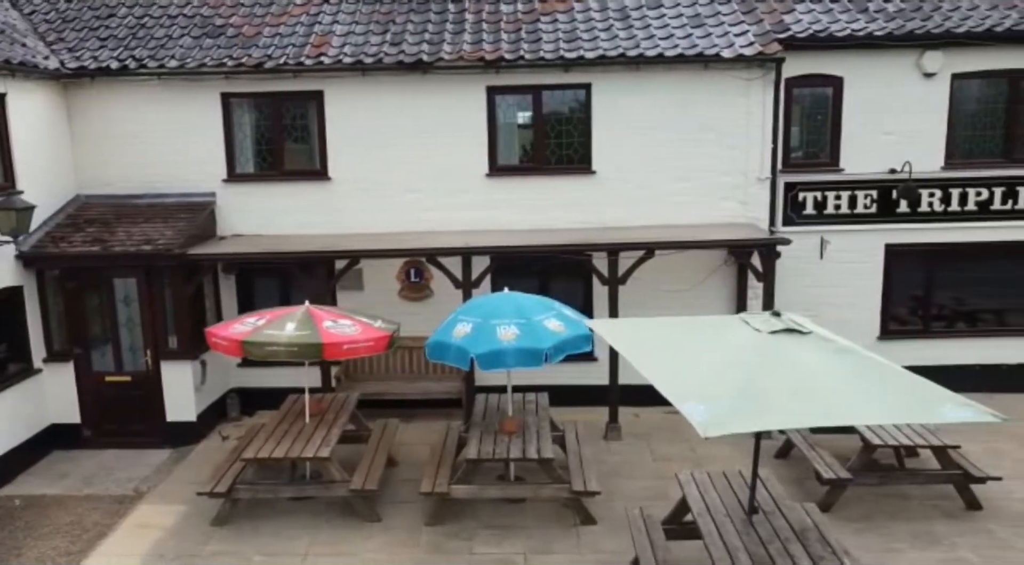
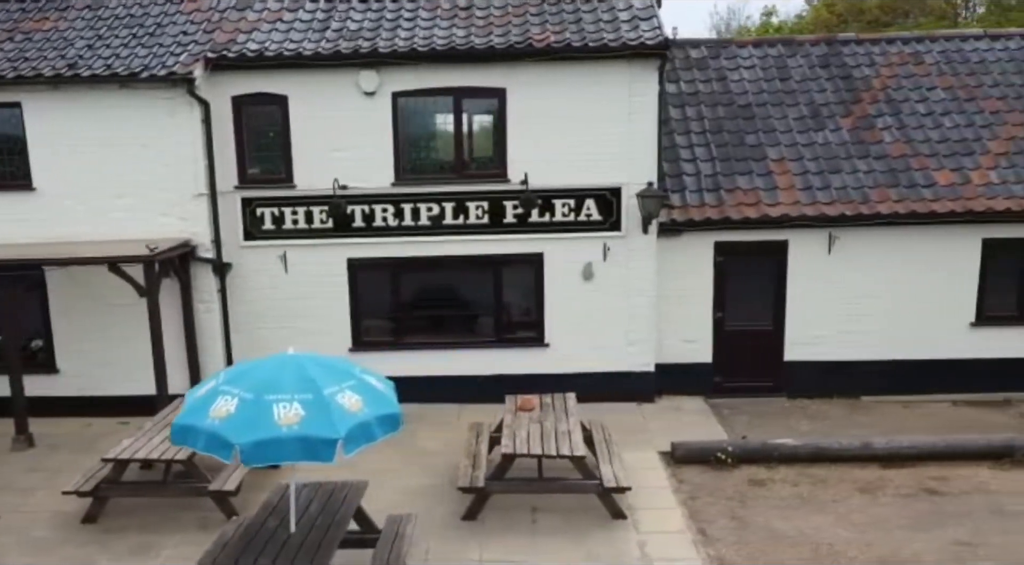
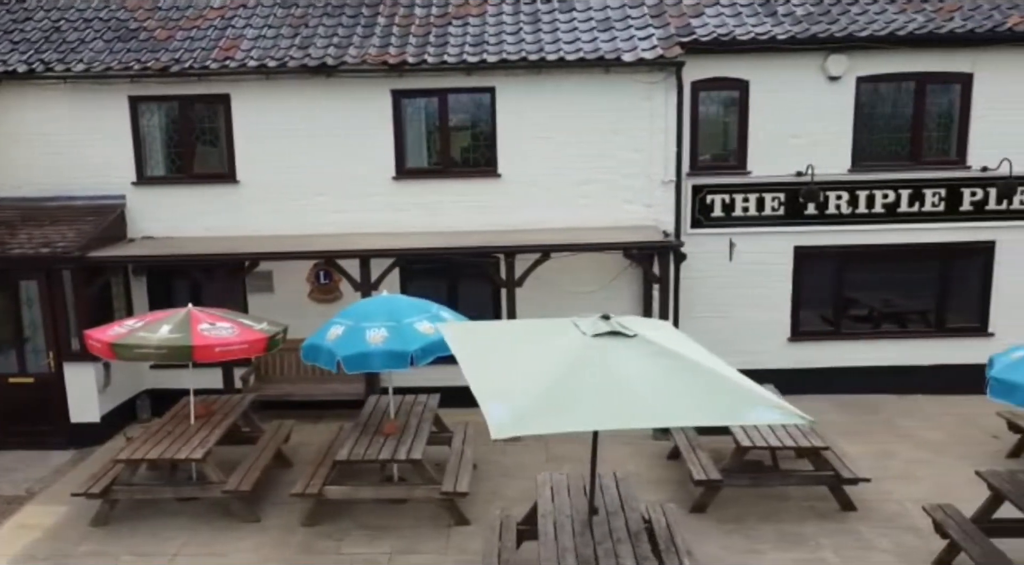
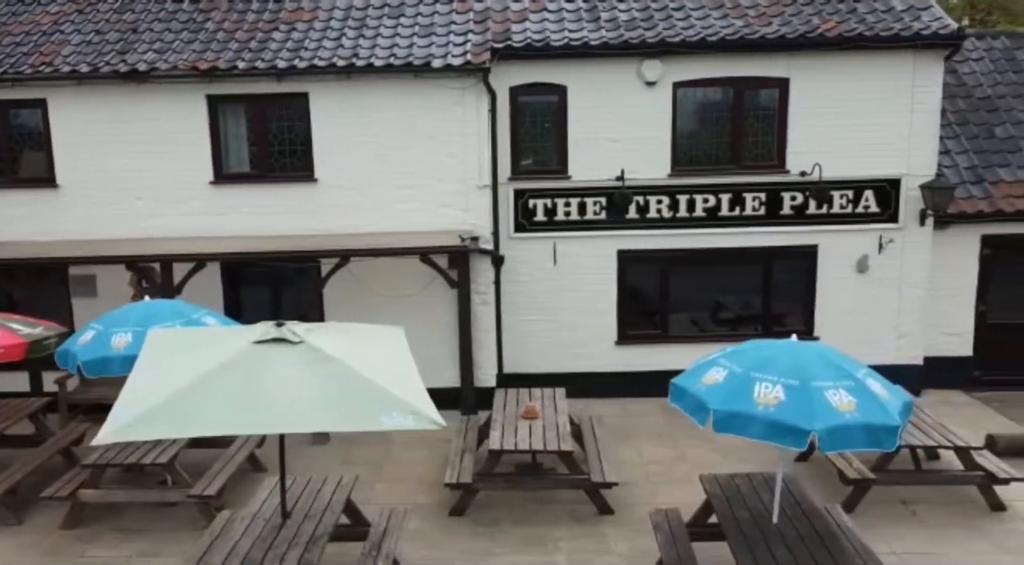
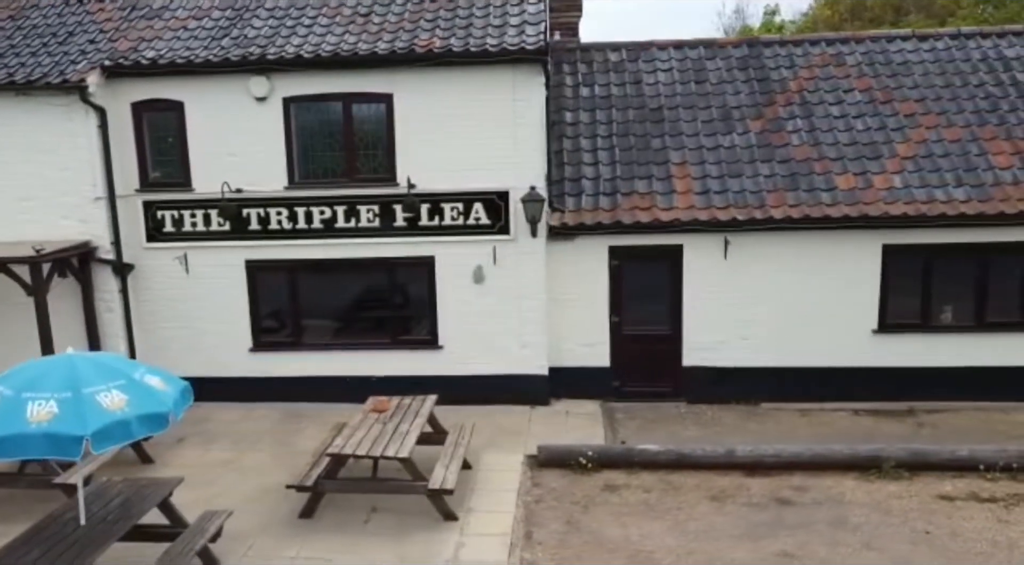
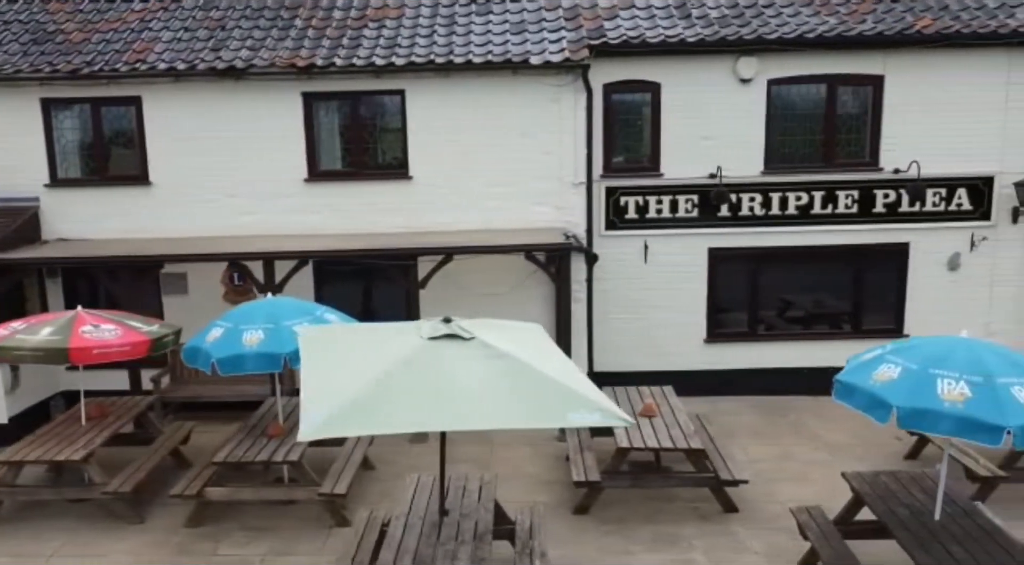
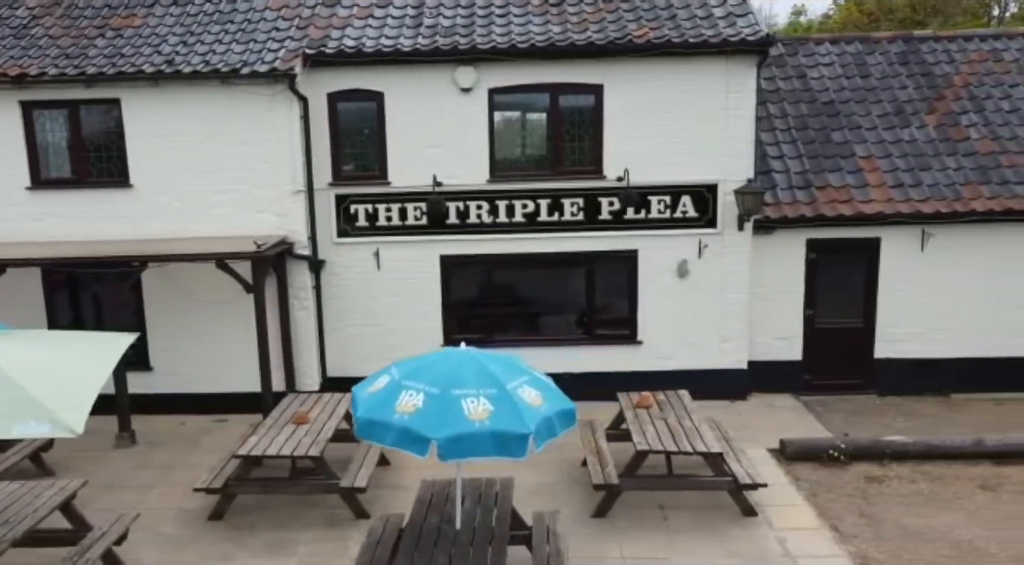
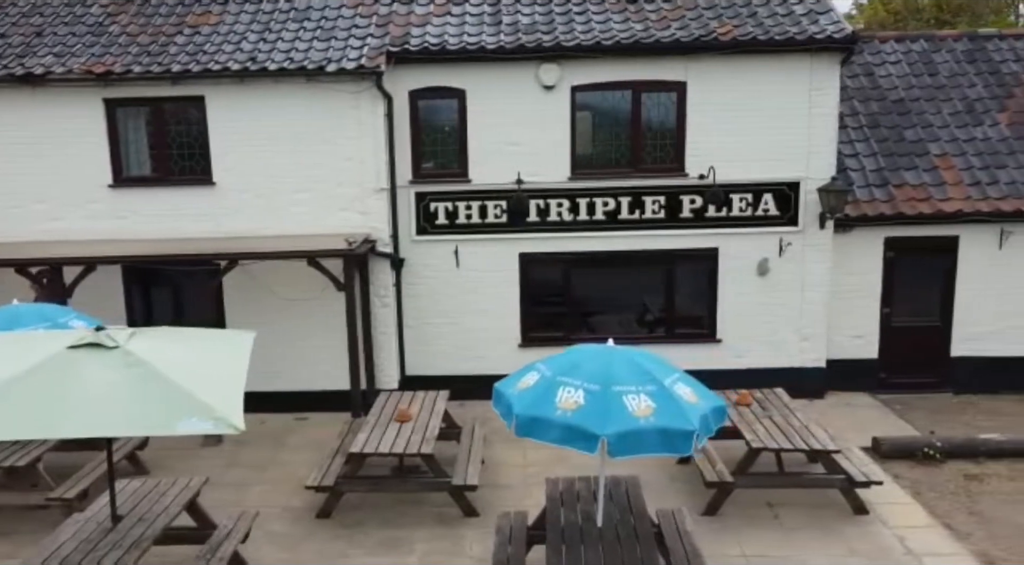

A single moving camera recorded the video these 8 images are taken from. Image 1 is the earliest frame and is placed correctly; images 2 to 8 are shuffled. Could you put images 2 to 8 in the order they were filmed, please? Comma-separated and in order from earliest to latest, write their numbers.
3, 6, 4, 8, 7, 2, 5
